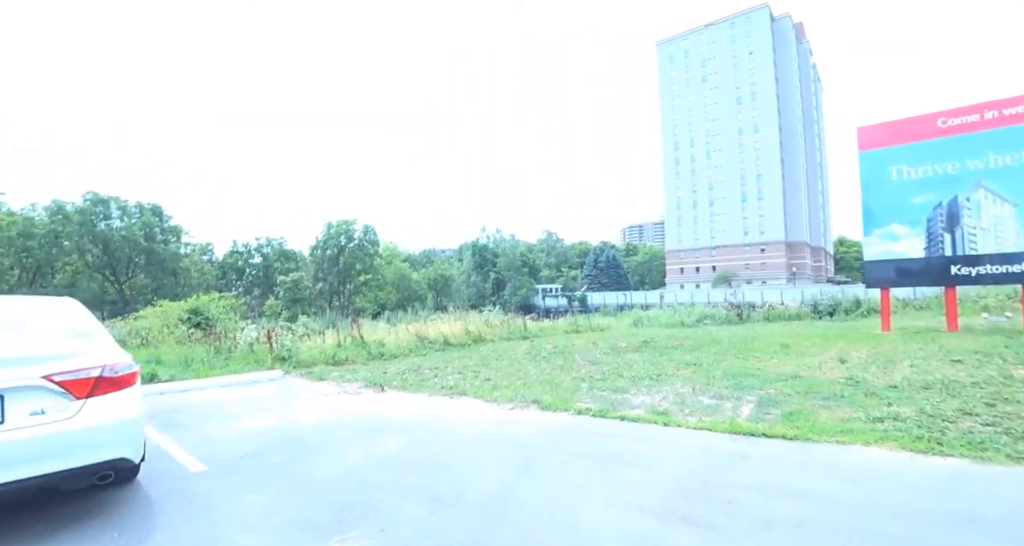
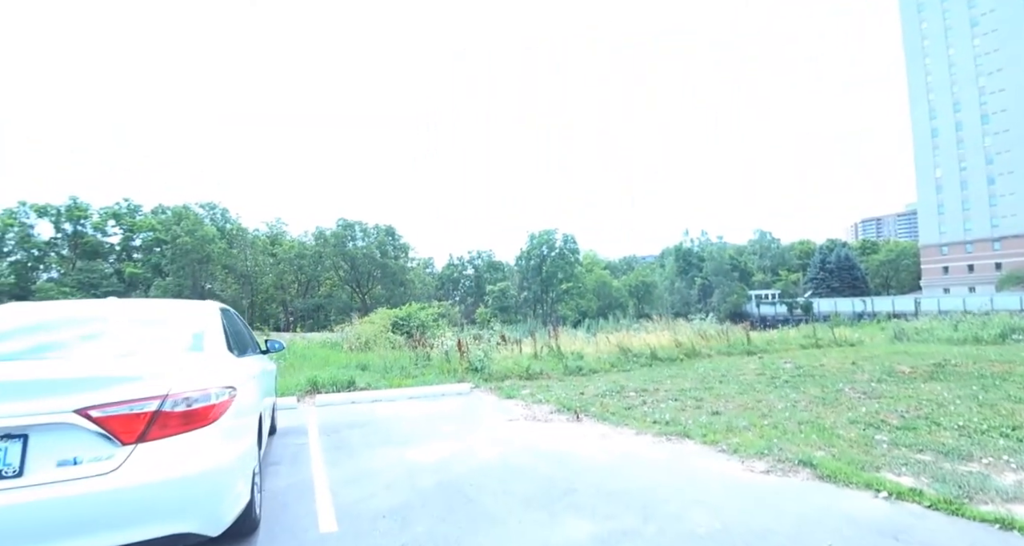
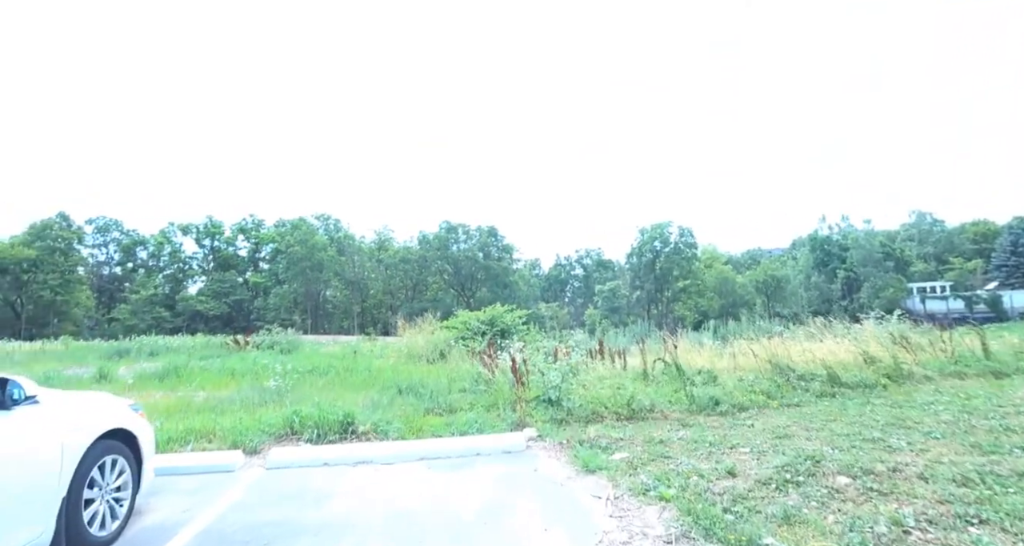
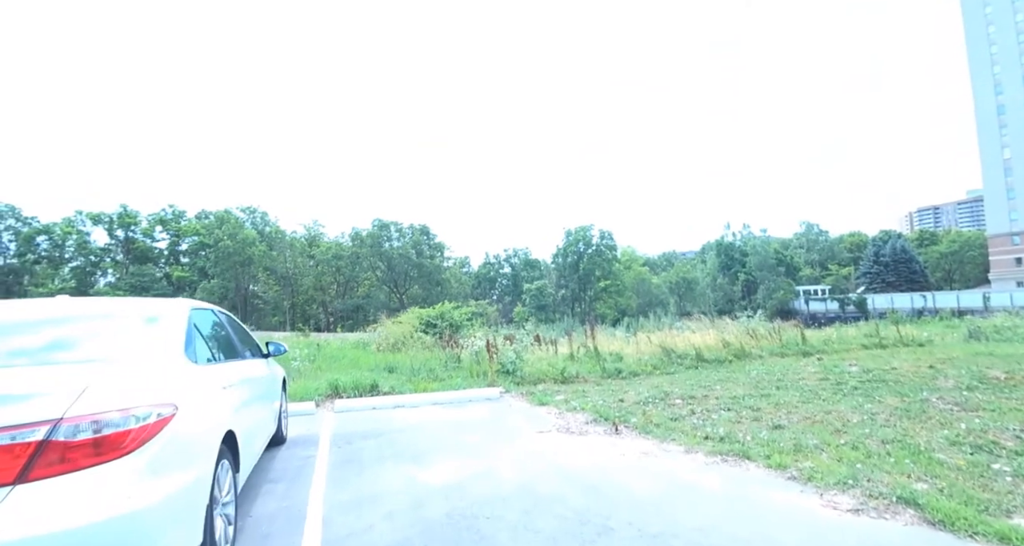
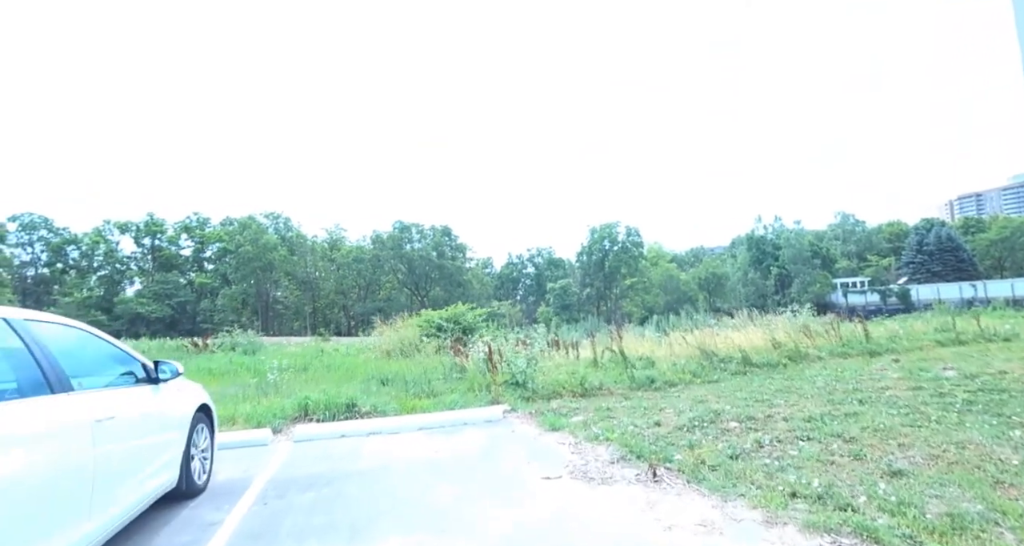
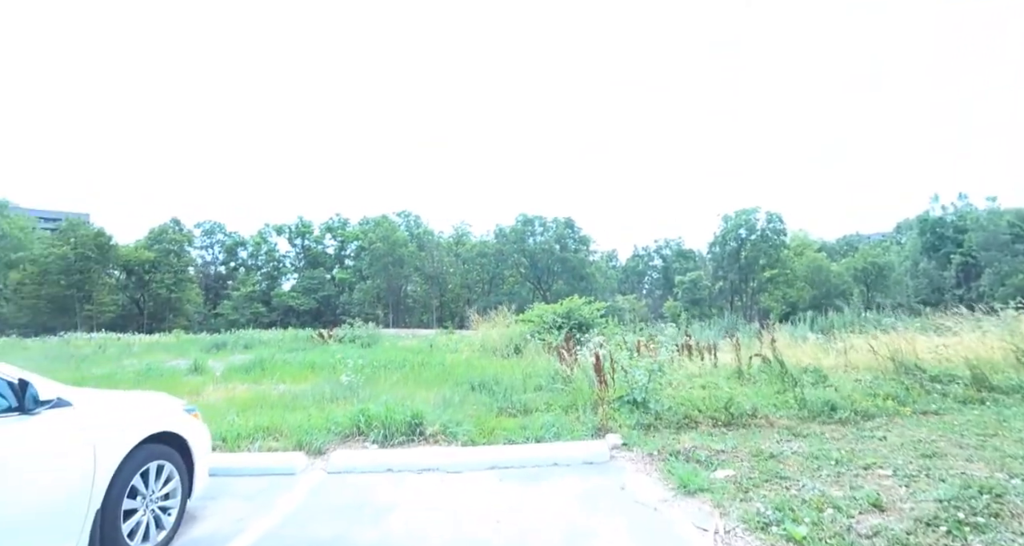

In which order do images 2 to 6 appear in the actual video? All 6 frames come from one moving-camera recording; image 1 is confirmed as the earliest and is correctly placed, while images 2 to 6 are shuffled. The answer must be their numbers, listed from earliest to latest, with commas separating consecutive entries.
2, 4, 5, 3, 6
